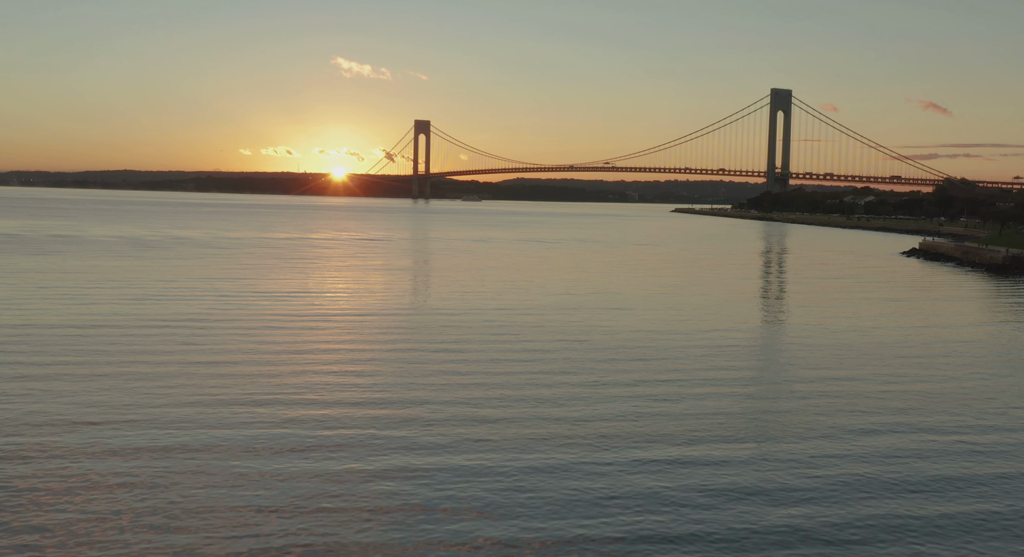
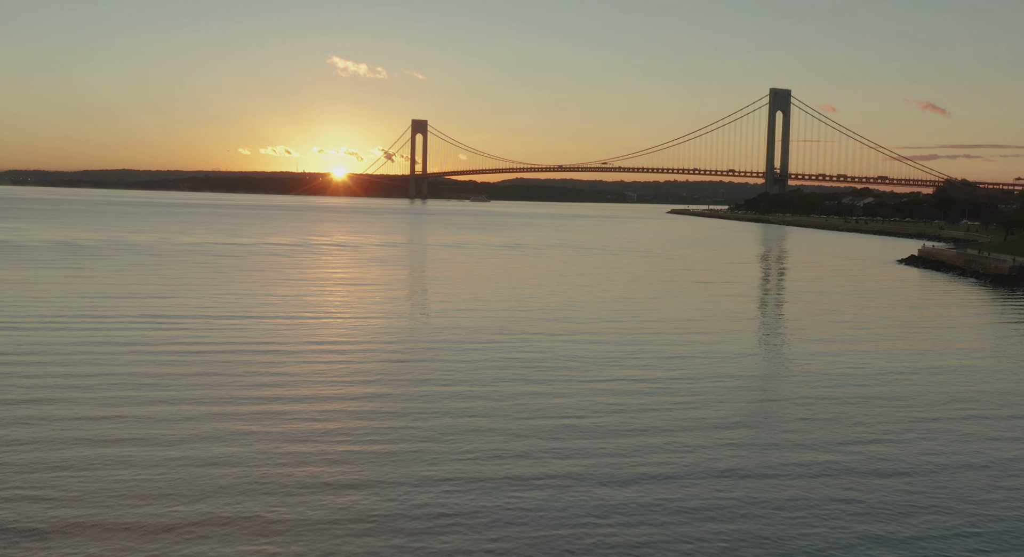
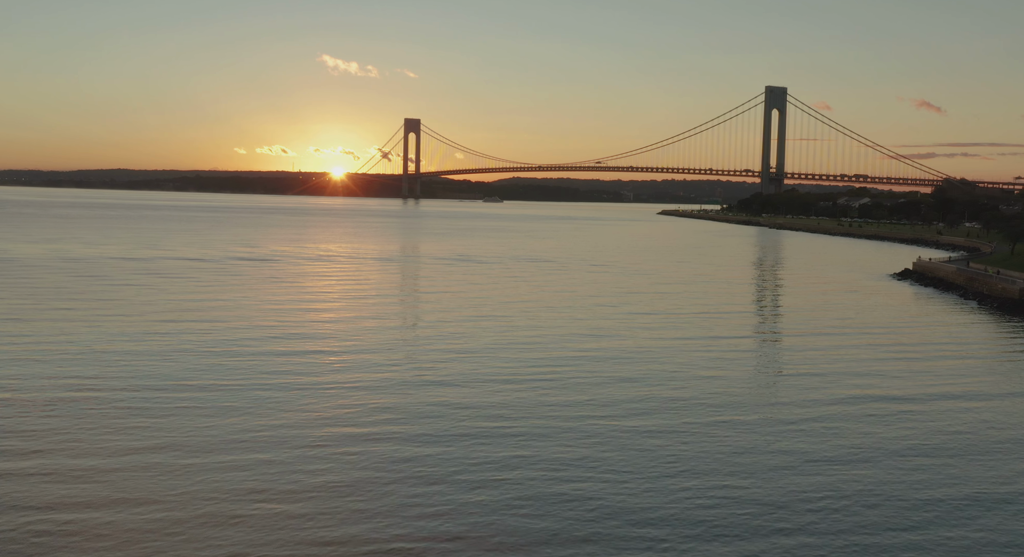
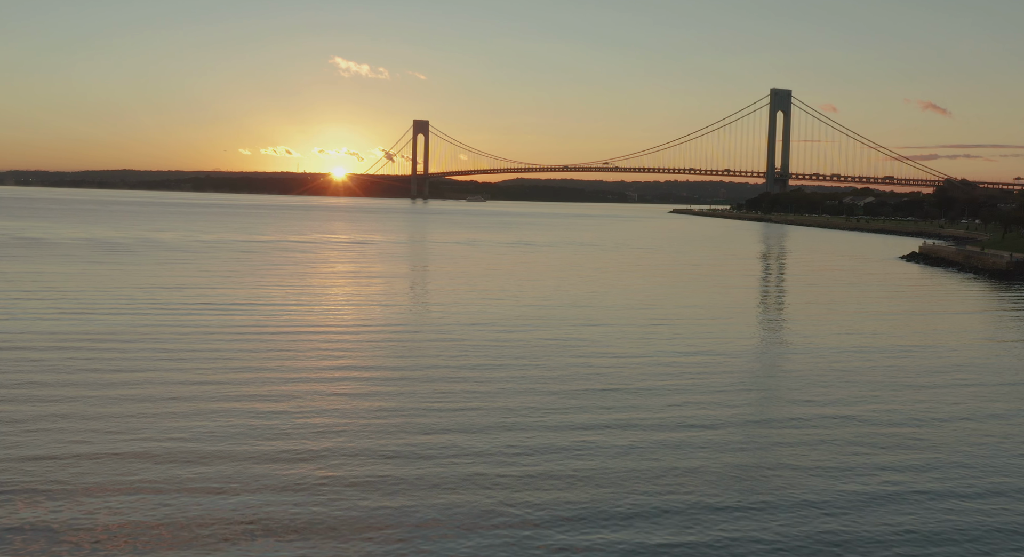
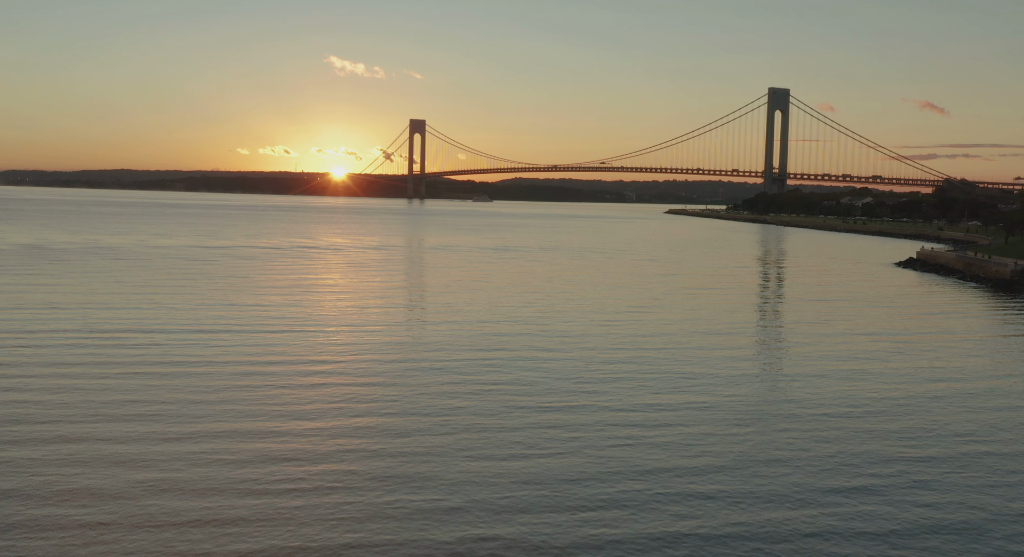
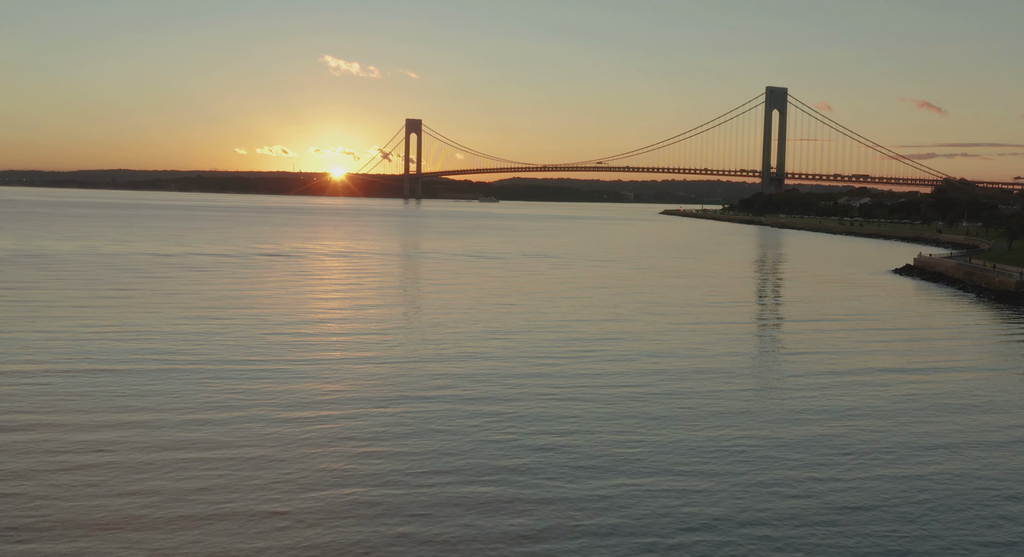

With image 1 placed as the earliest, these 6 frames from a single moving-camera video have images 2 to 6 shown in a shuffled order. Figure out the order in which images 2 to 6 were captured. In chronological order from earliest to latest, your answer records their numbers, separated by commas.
4, 2, 5, 6, 3
